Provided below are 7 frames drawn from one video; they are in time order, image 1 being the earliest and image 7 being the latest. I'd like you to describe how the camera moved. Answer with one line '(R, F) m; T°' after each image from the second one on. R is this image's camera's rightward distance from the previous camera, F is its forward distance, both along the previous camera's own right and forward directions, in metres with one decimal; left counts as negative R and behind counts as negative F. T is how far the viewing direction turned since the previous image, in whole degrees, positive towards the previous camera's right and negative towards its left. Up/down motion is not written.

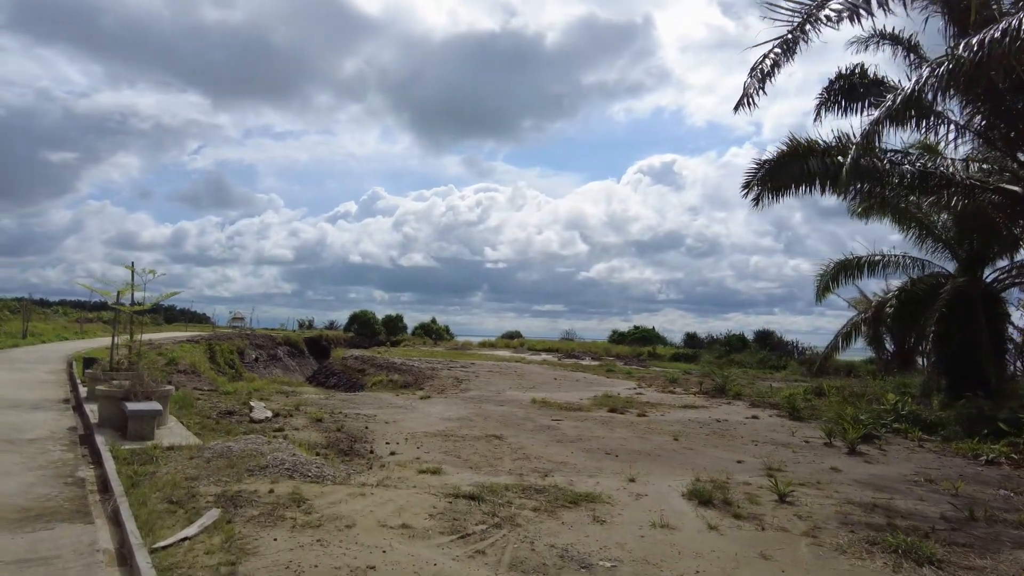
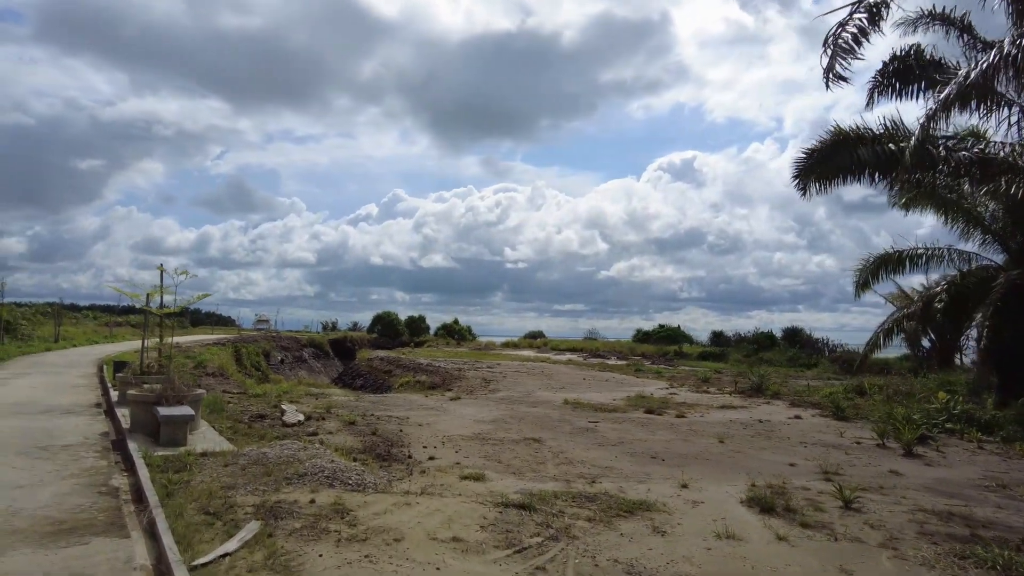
(-0.3, +0.4) m; -2°
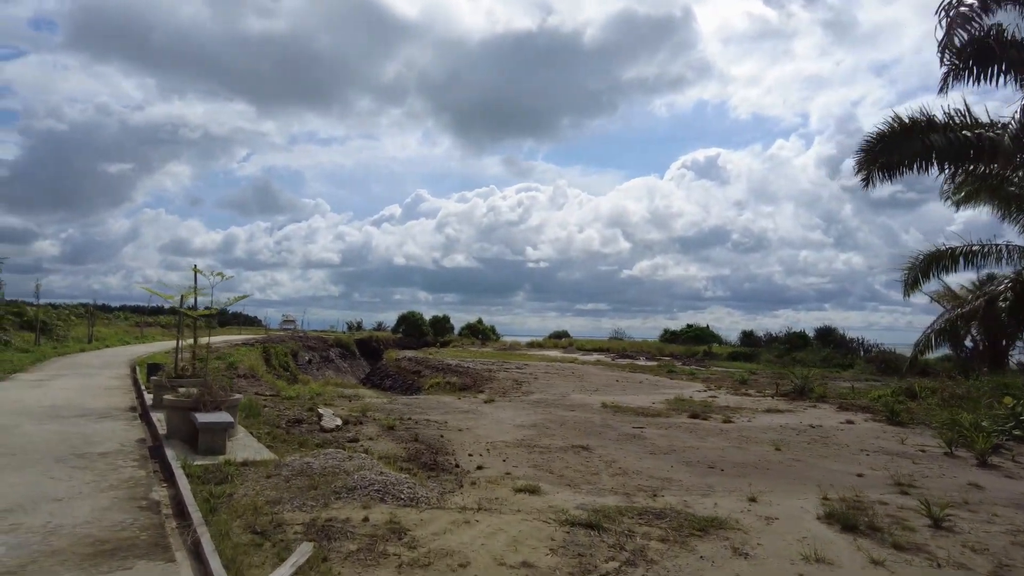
(-0.4, +0.5) m; -2°
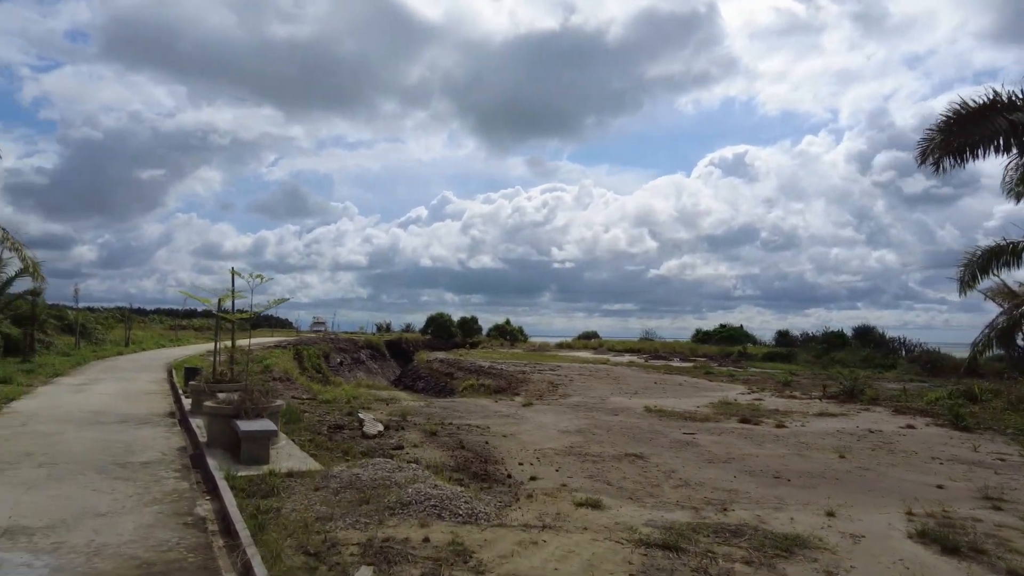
(-0.4, +0.5) m; -2°
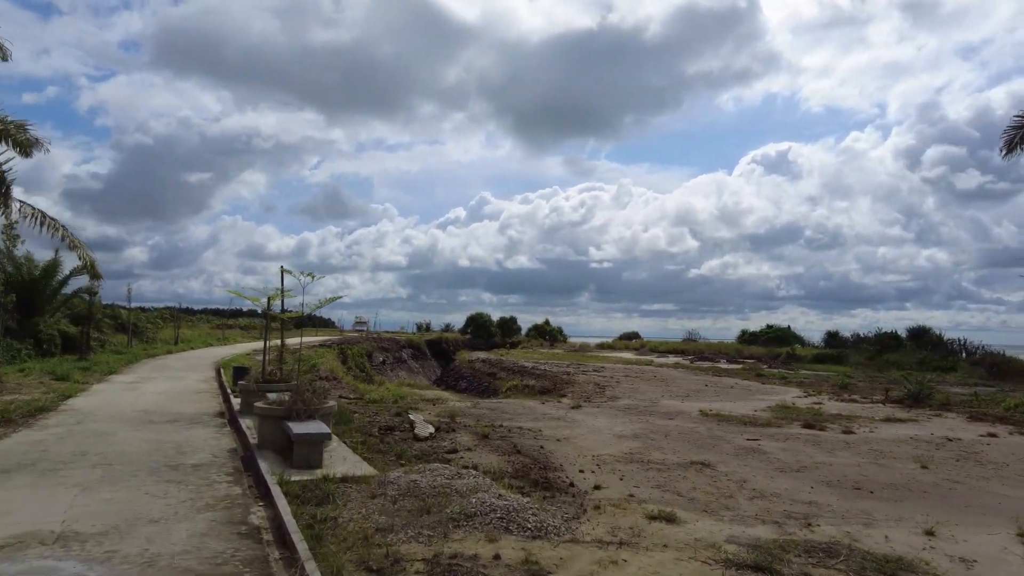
(-0.3, +0.4) m; -3°
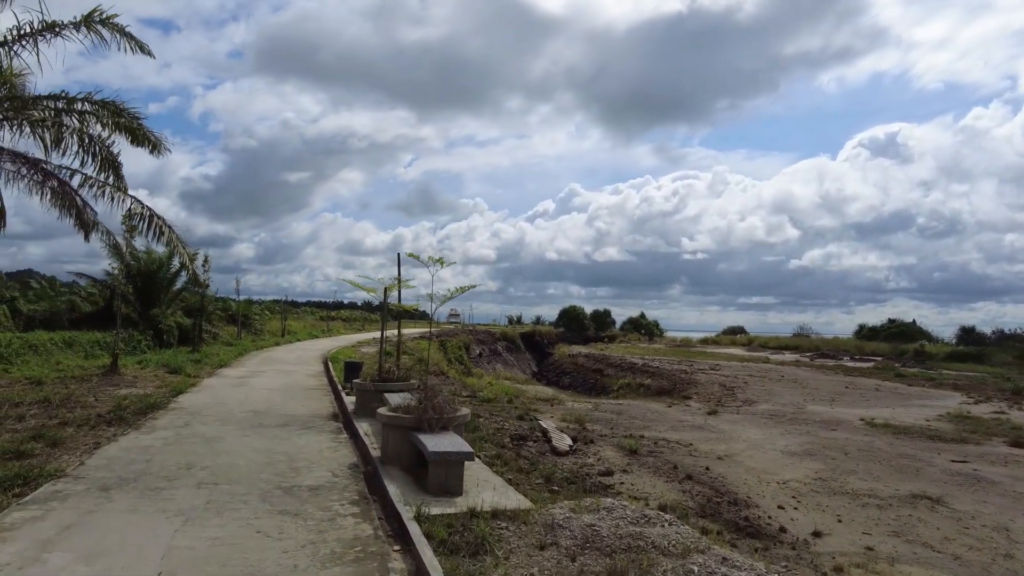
(-0.9, +1.6) m; -8°
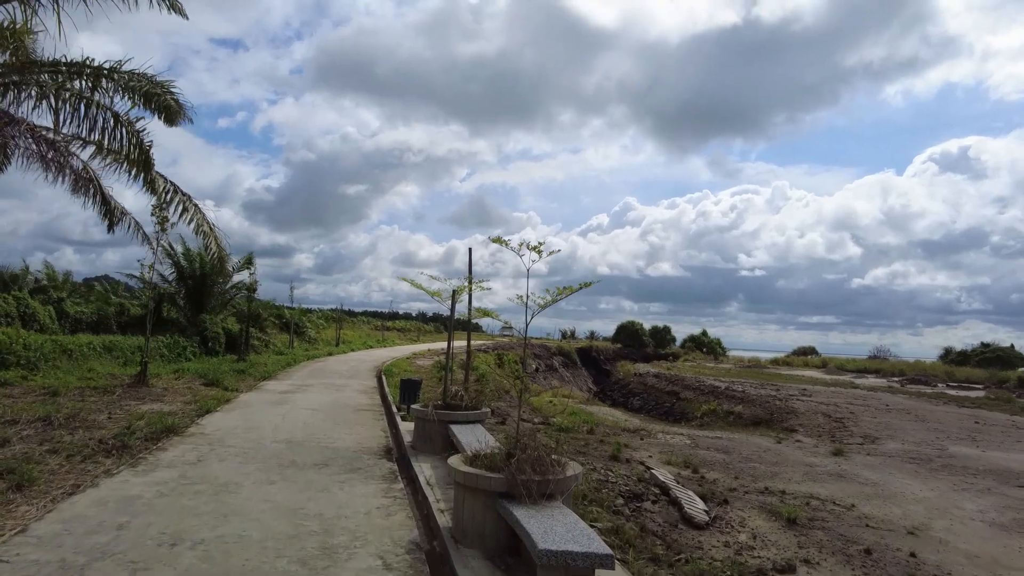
(-0.7, +2.4) m; -4°
